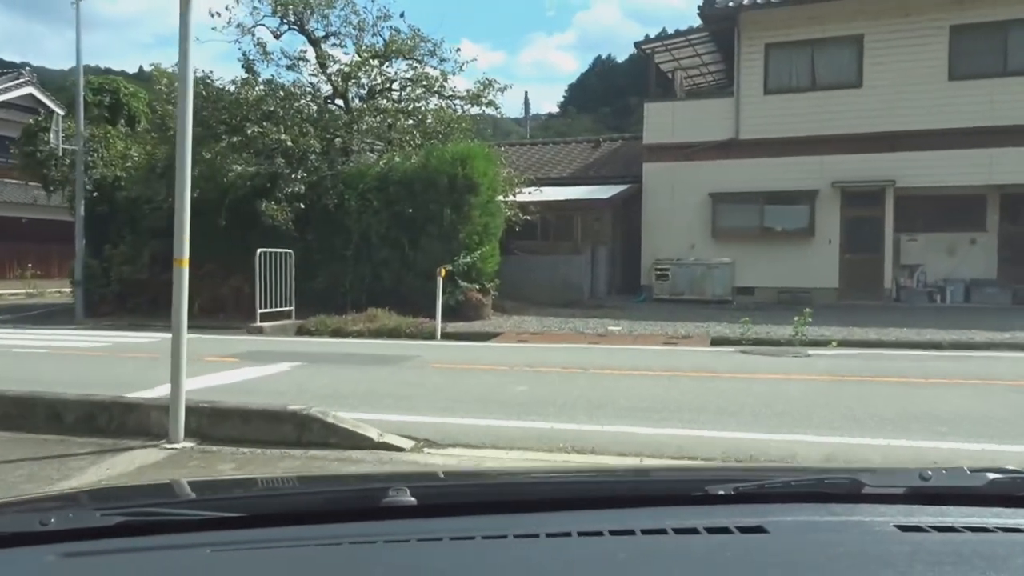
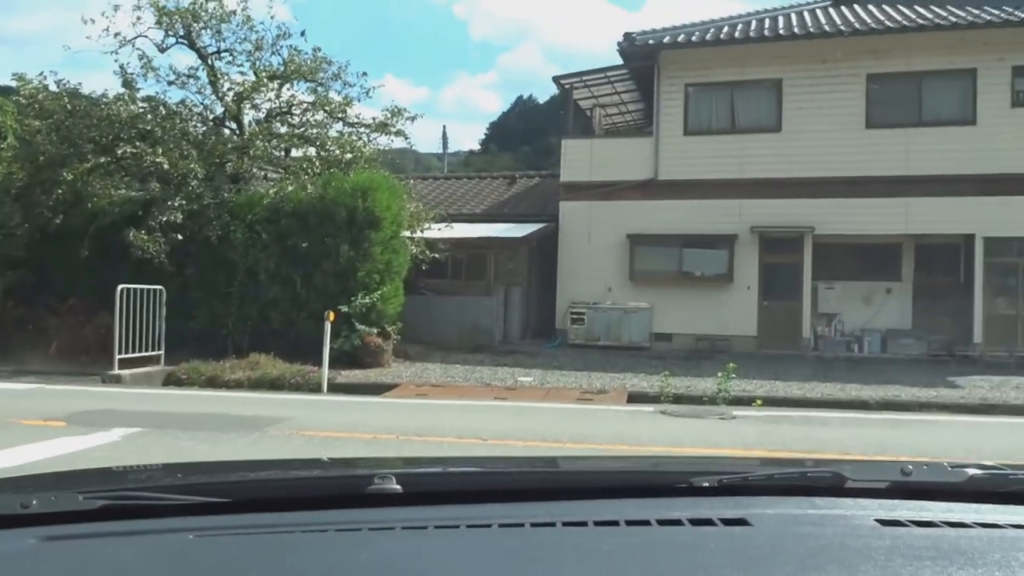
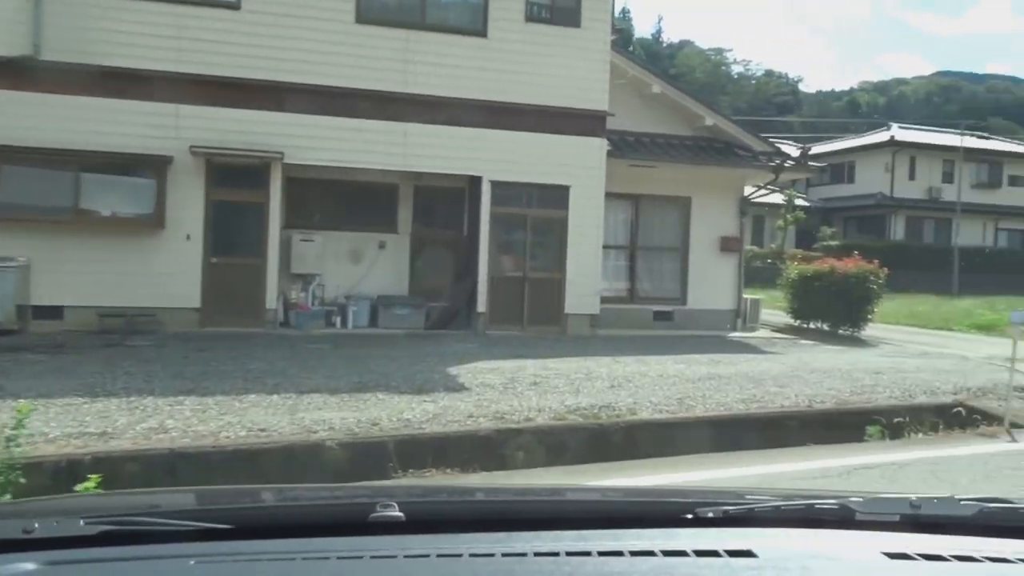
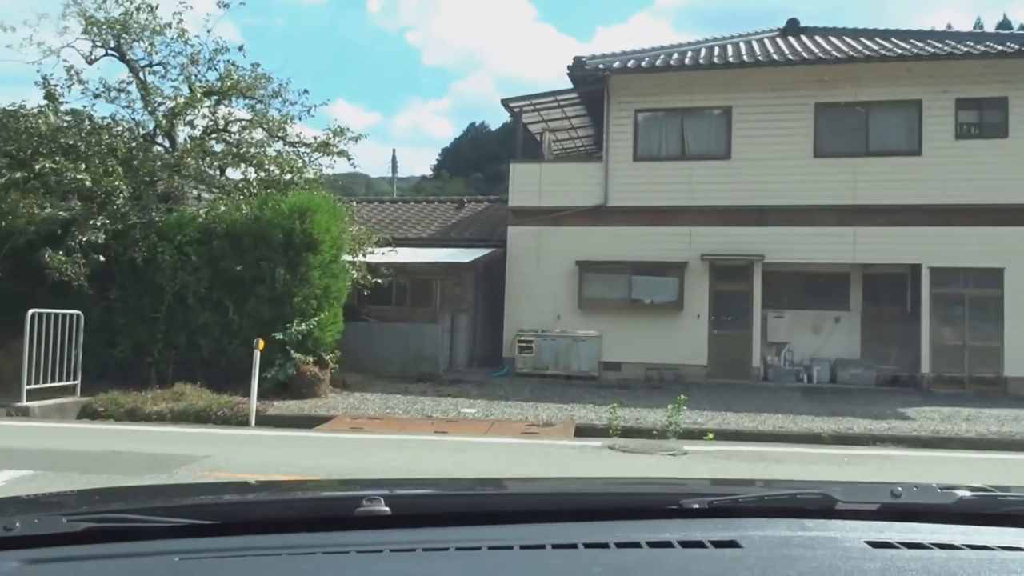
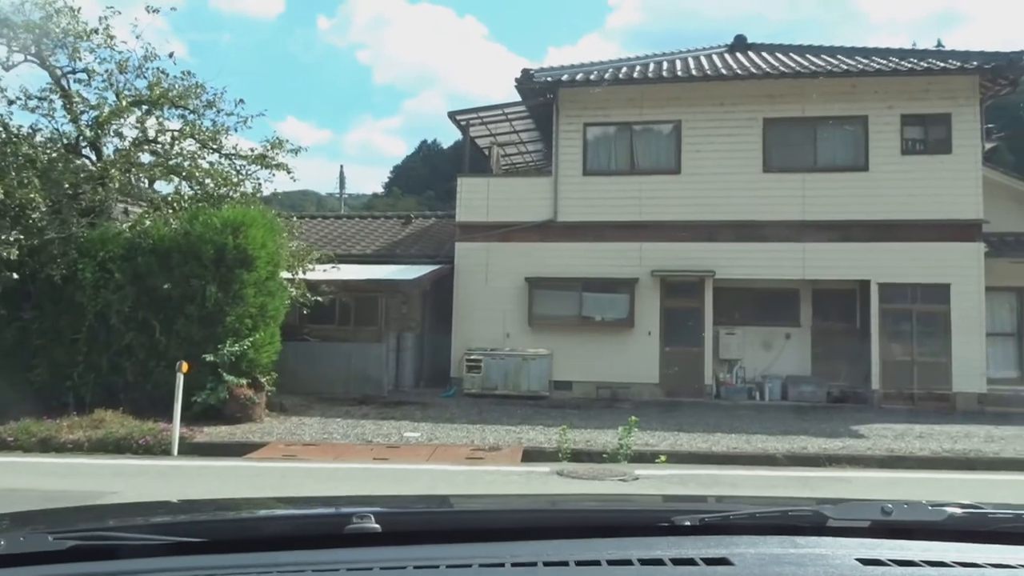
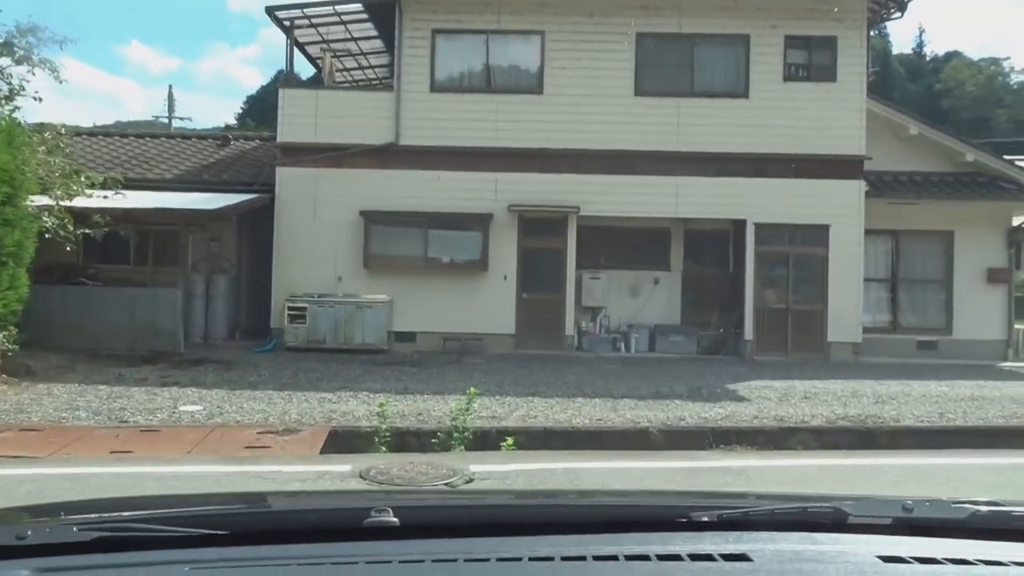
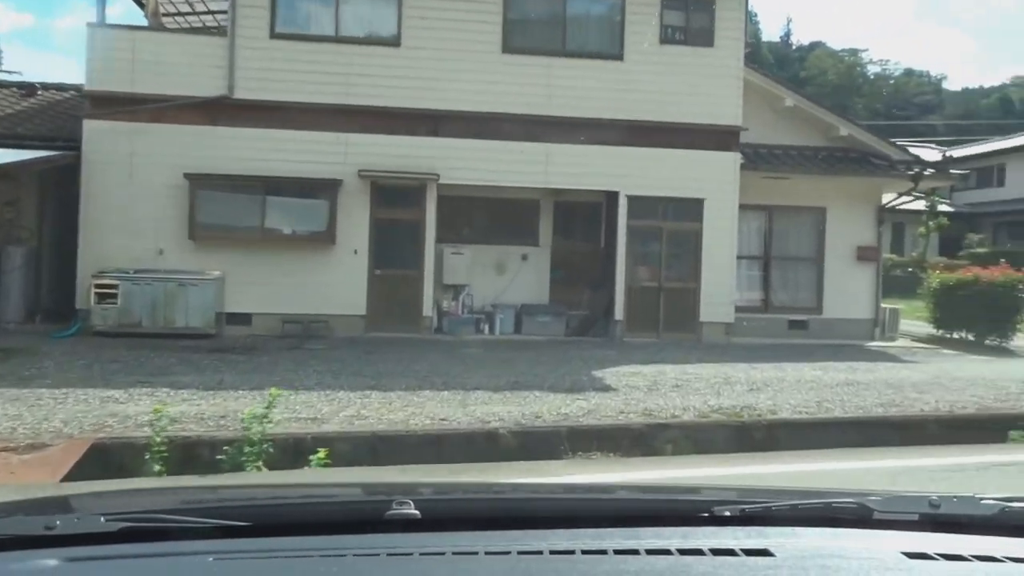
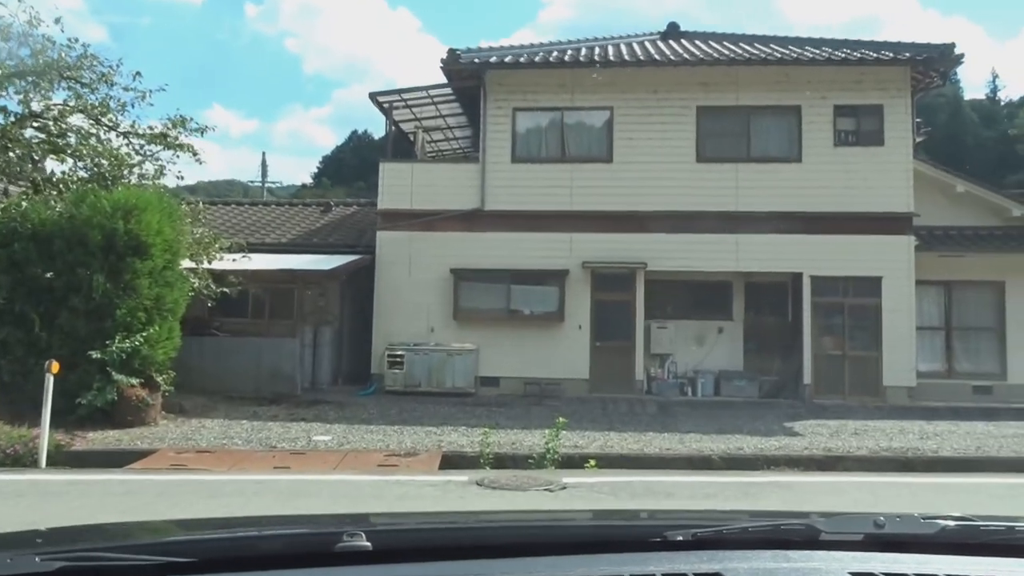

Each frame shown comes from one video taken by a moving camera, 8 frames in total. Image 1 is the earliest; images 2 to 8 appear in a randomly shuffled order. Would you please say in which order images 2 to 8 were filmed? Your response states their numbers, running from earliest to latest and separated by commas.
2, 4, 5, 8, 6, 7, 3
